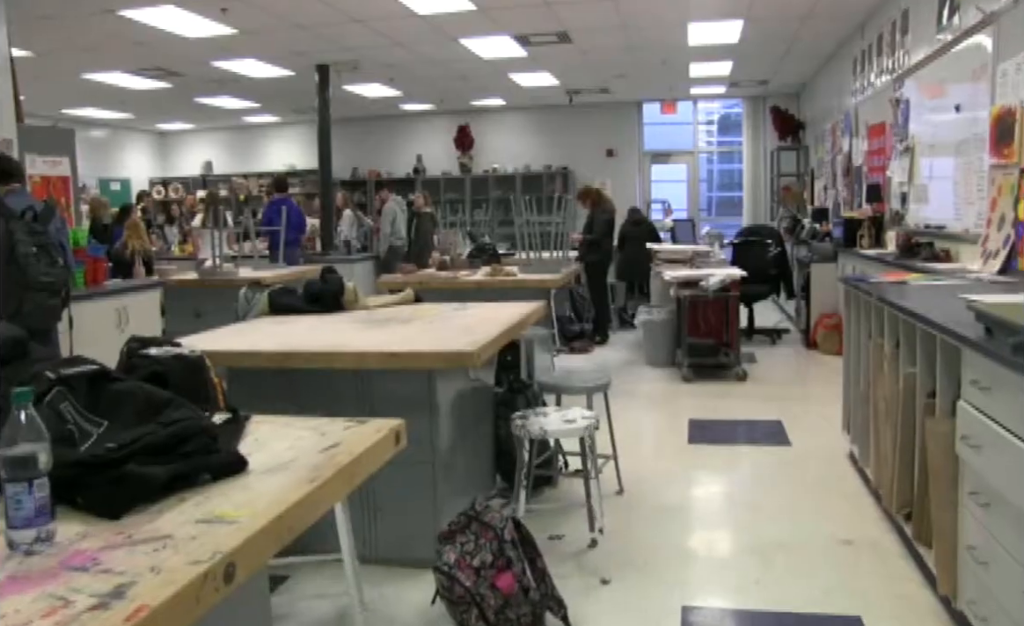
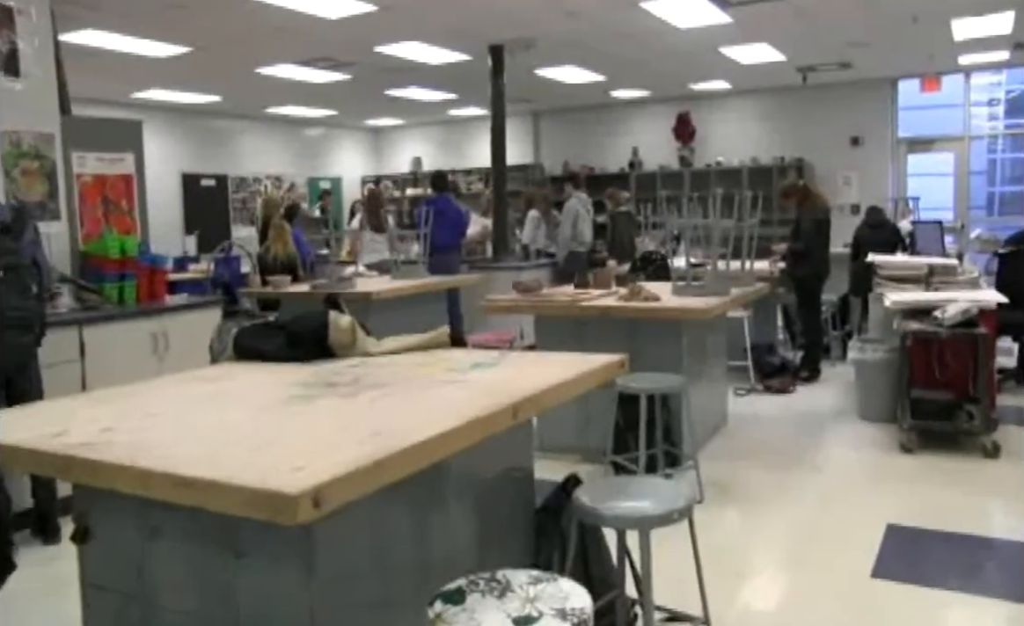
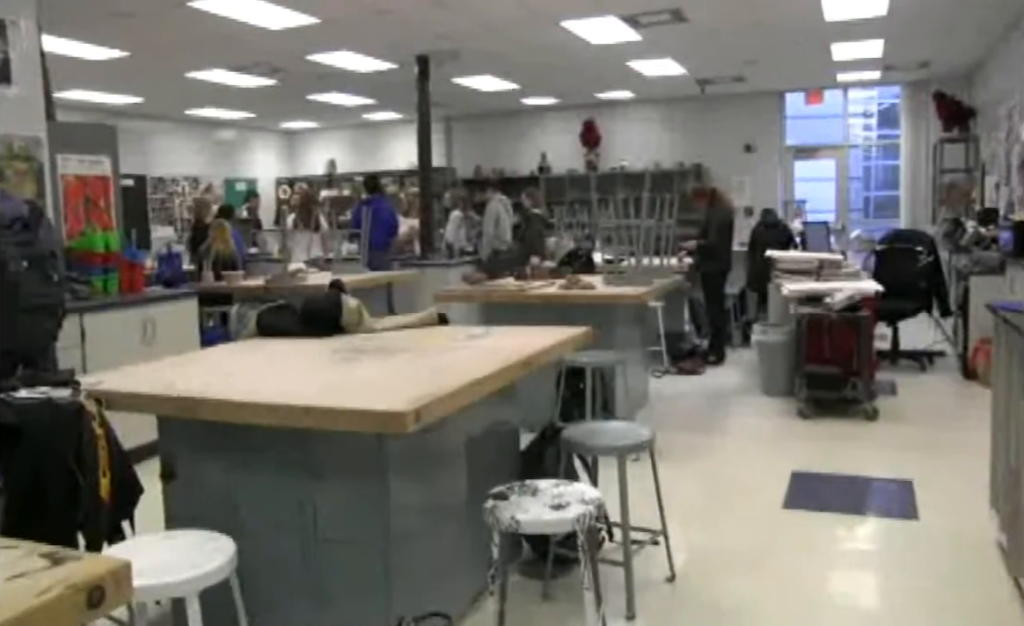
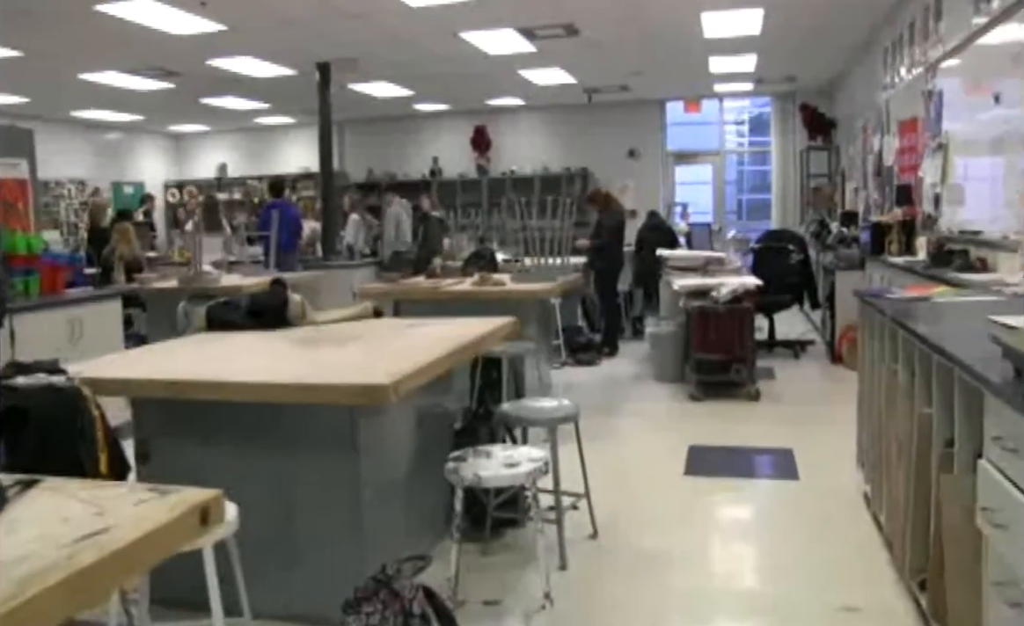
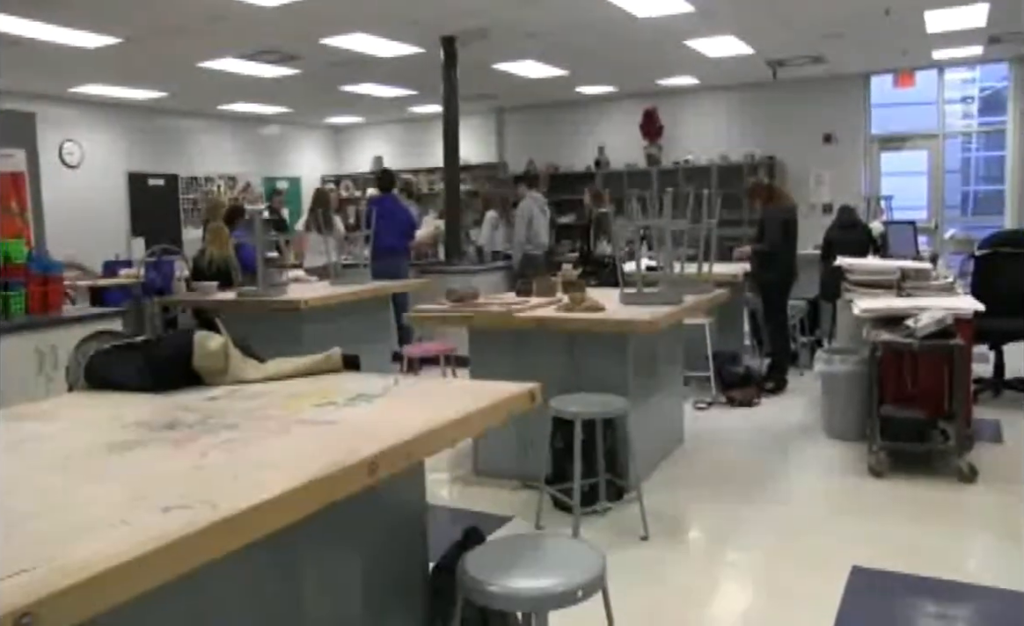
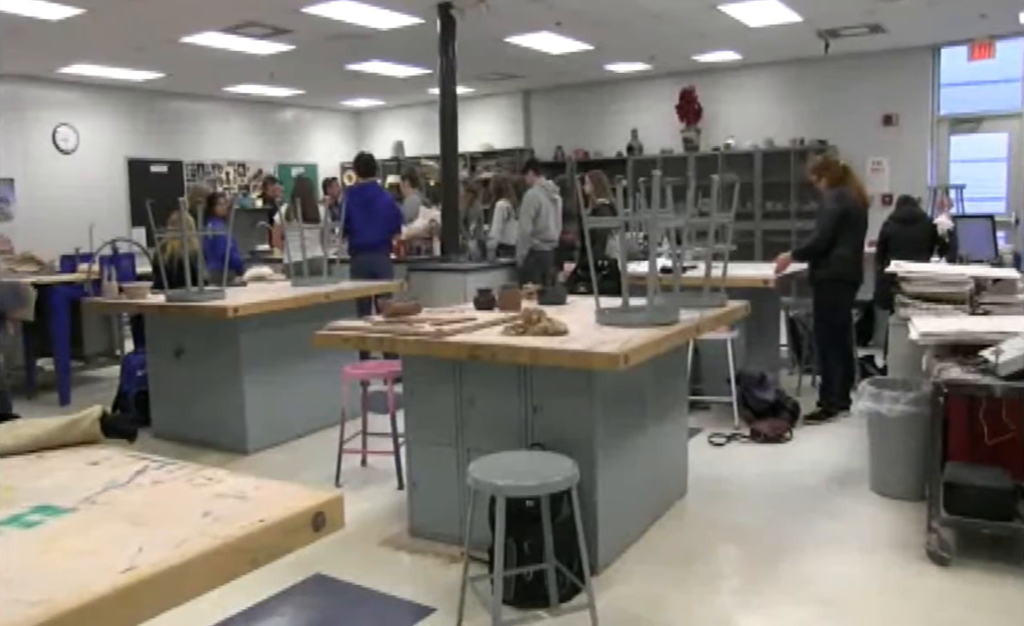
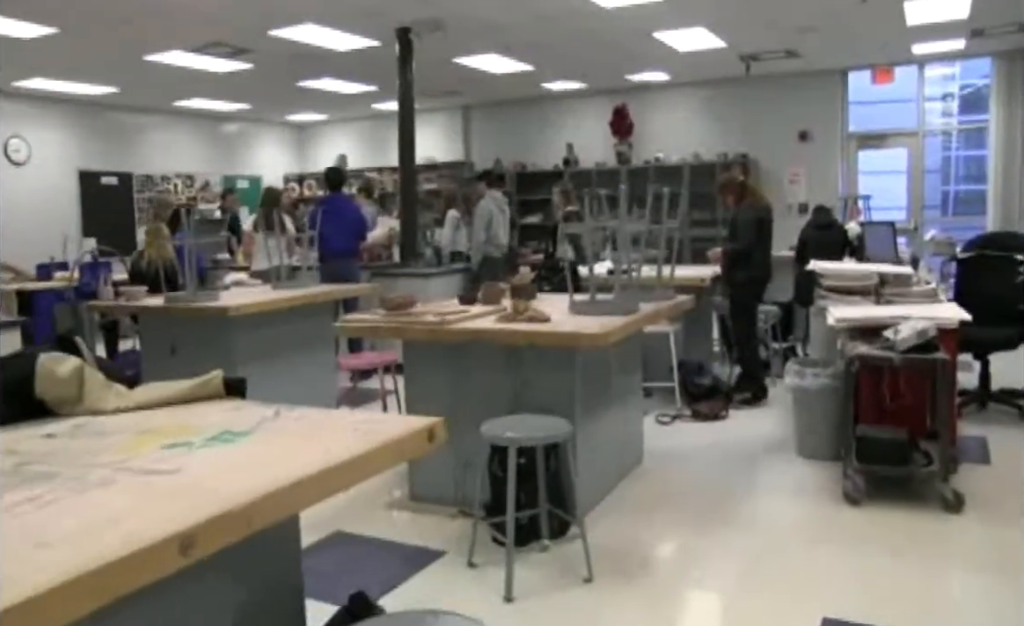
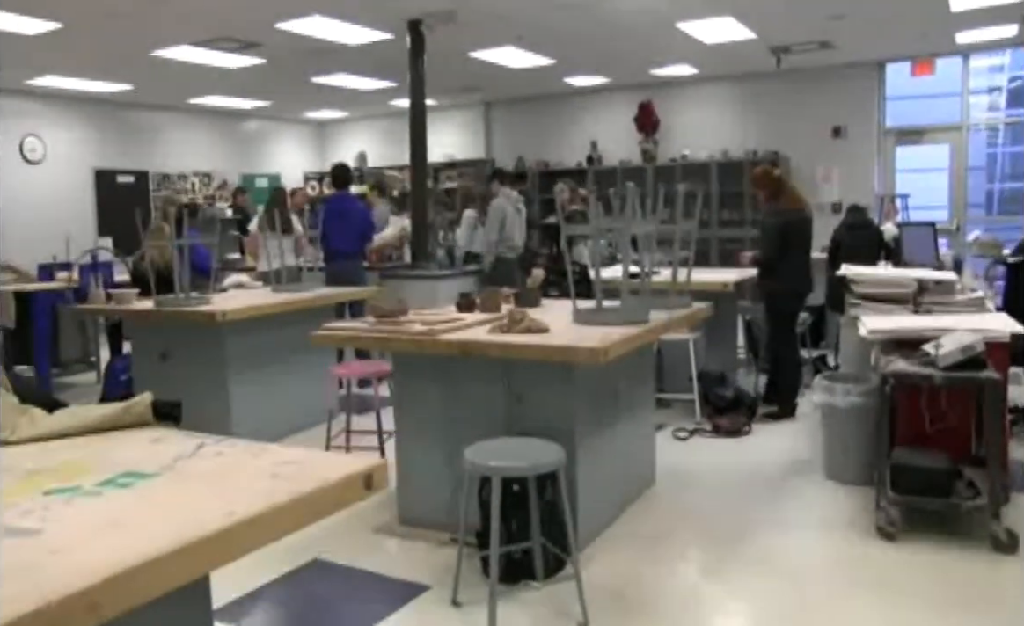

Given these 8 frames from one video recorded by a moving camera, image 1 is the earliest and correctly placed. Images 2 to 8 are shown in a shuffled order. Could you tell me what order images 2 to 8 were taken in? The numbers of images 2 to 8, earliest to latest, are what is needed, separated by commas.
4, 3, 2, 5, 7, 8, 6
